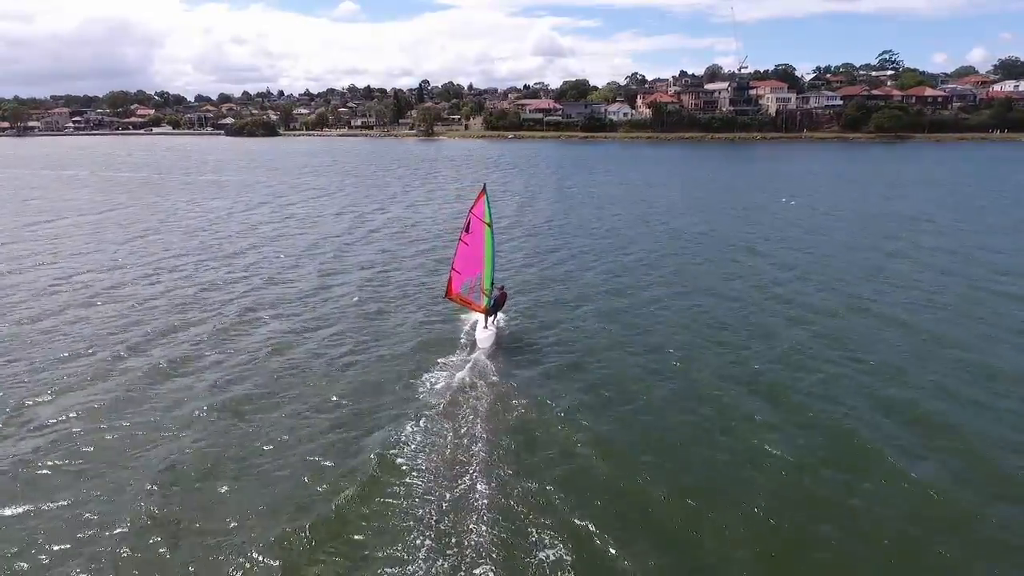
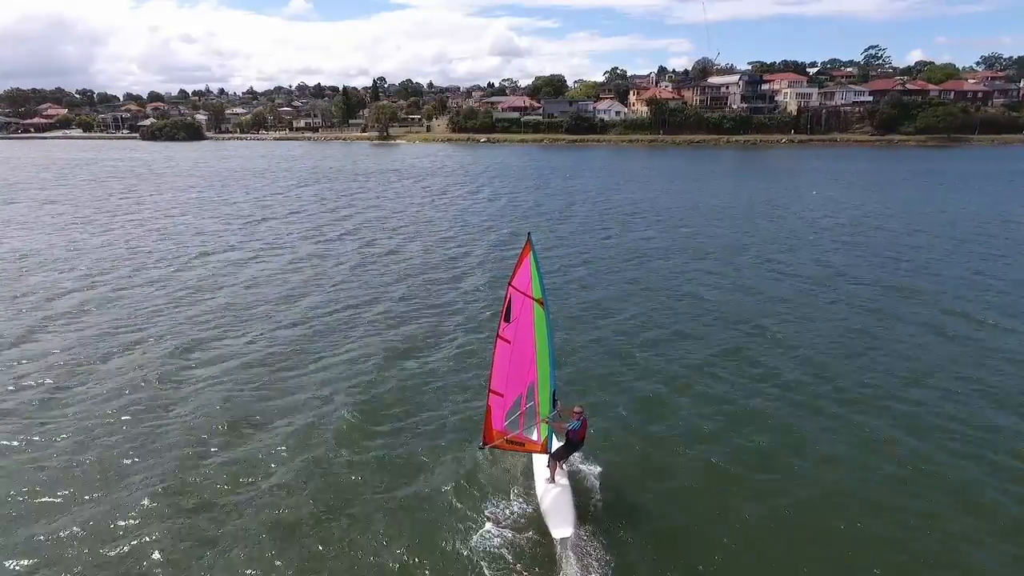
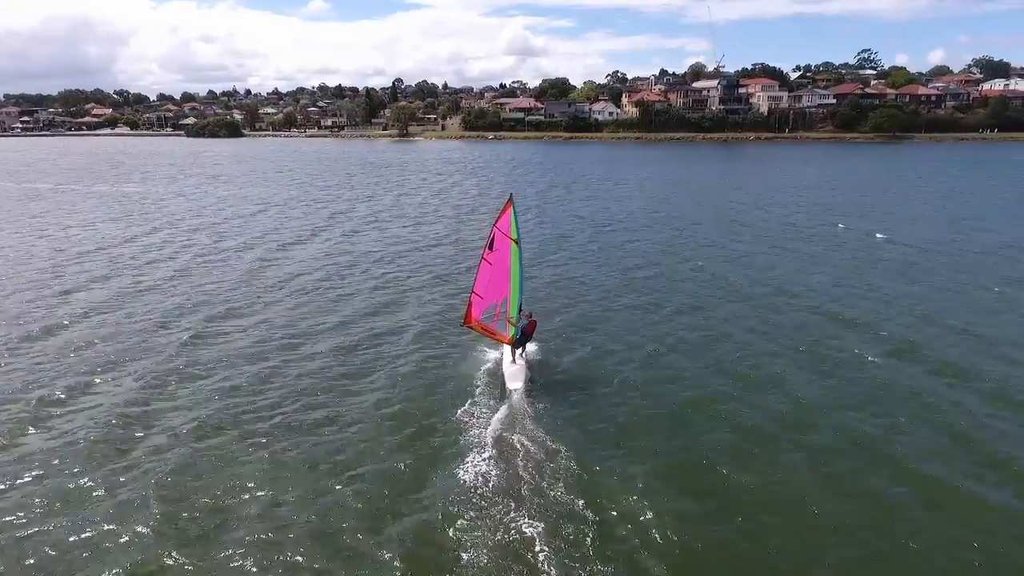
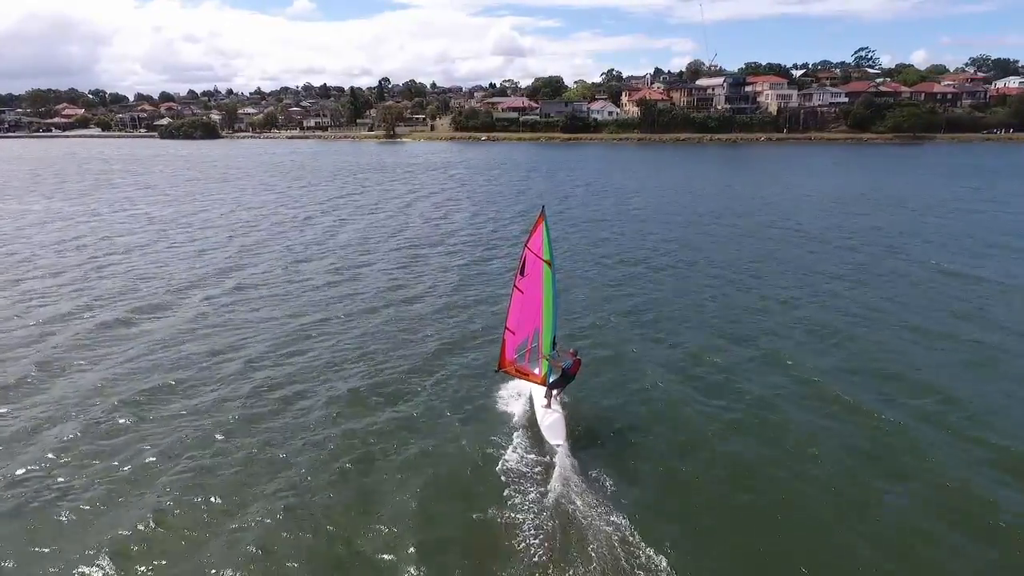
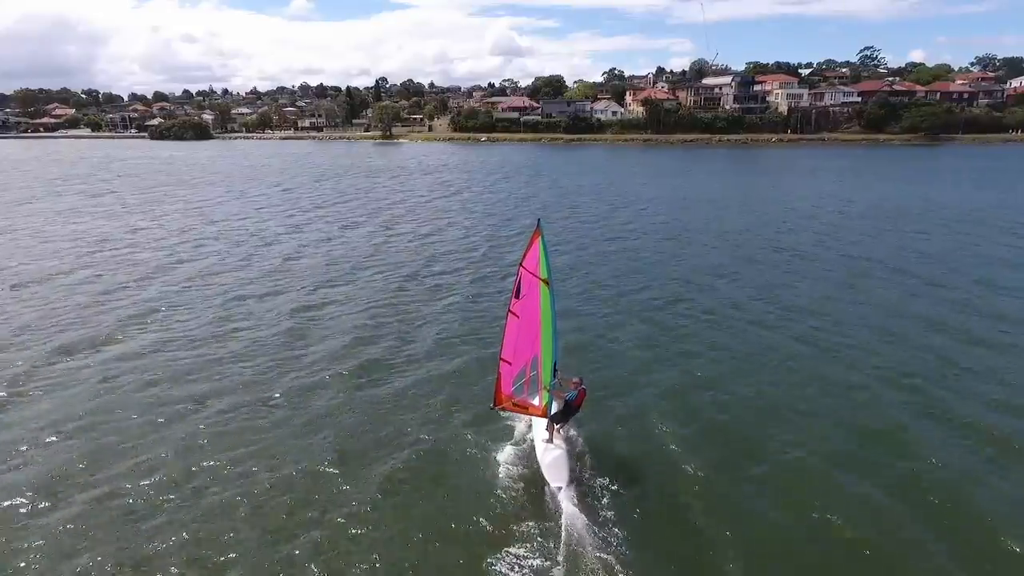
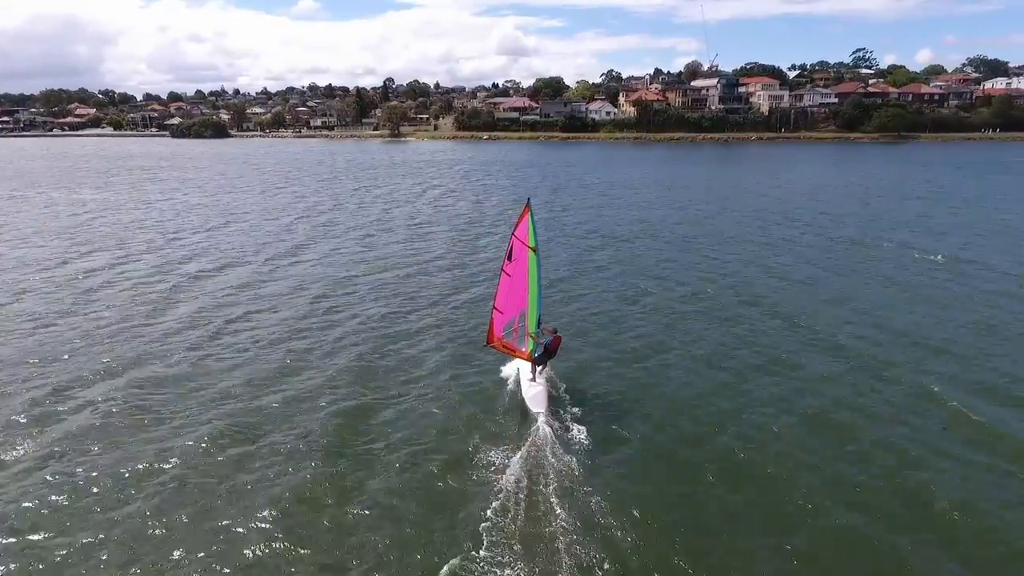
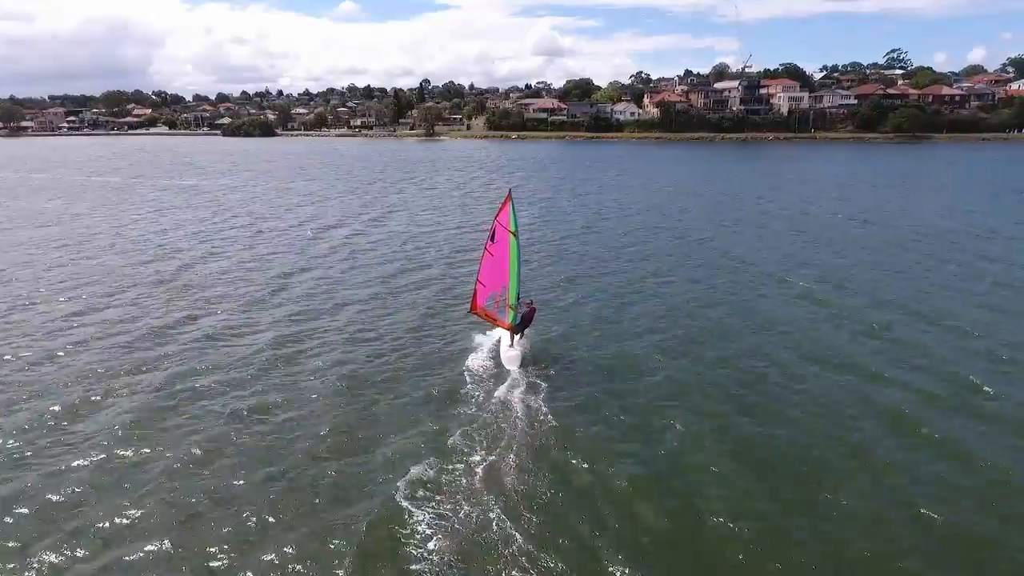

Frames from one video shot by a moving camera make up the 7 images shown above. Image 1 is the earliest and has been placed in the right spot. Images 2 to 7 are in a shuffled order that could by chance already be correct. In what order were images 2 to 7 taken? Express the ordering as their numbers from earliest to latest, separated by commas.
7, 3, 6, 4, 5, 2
